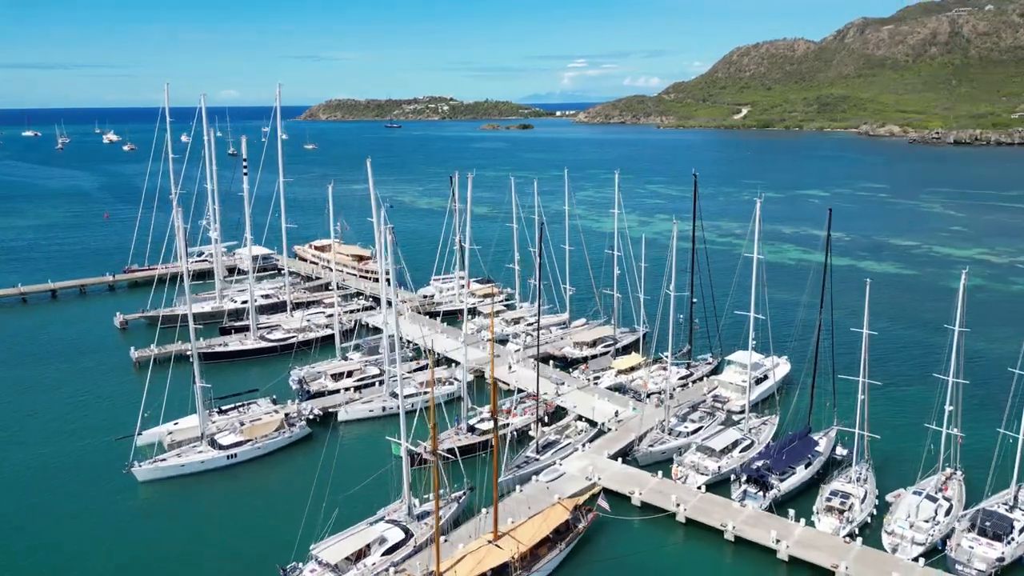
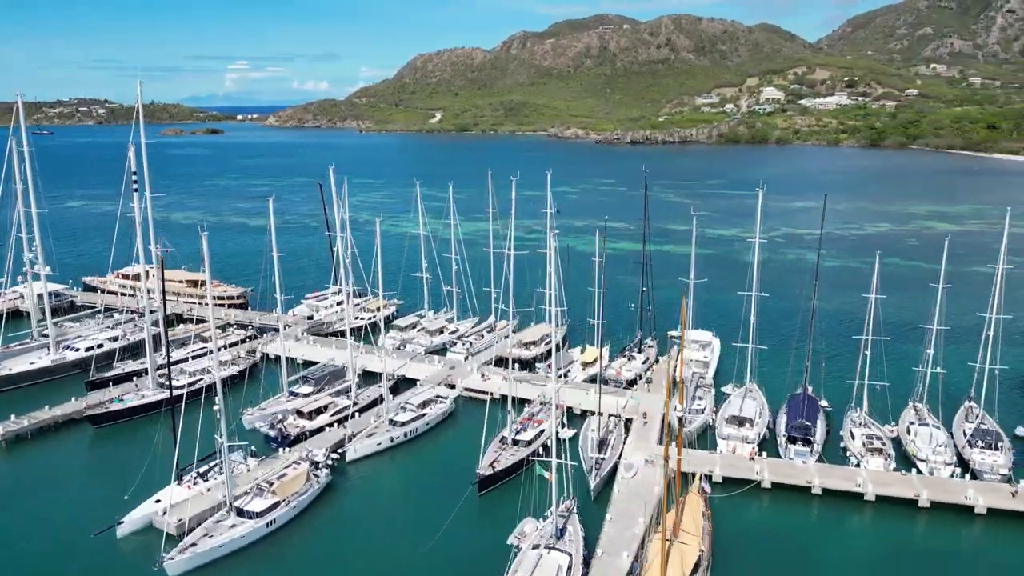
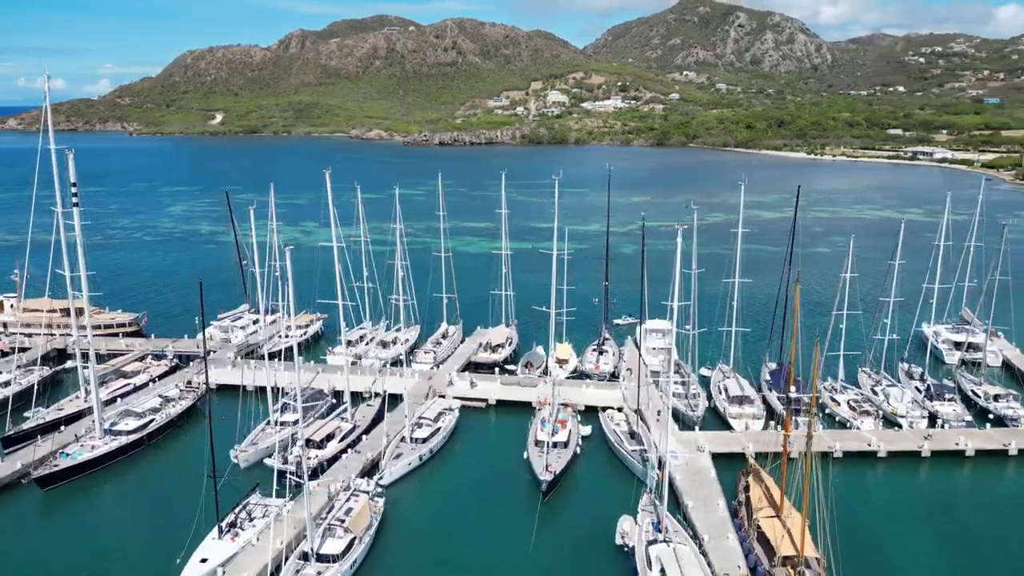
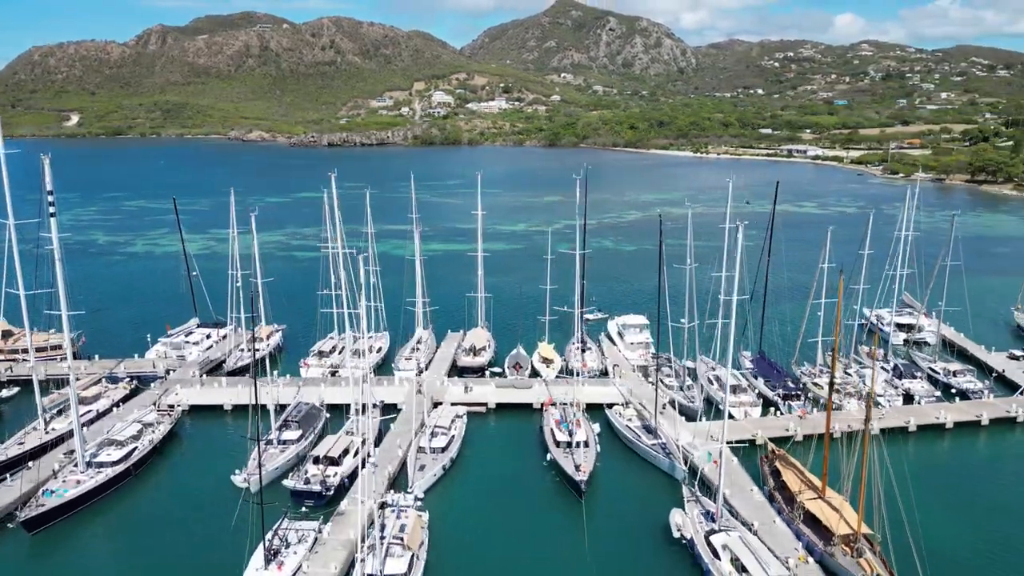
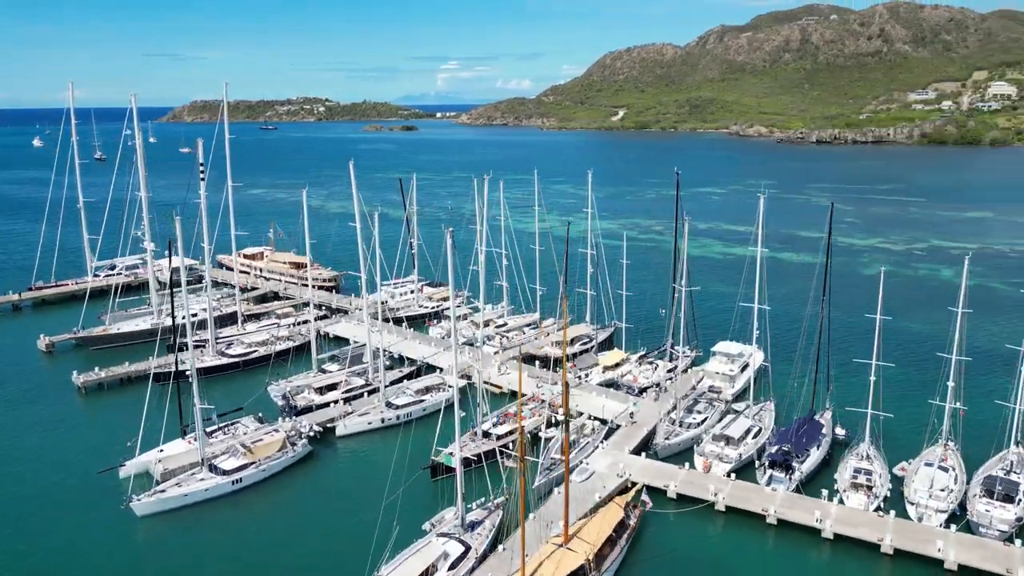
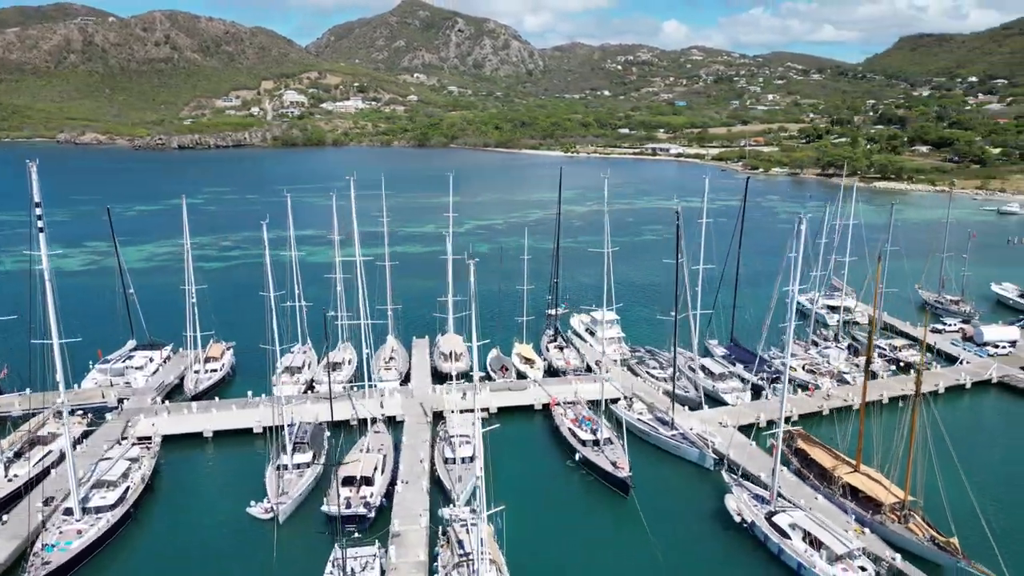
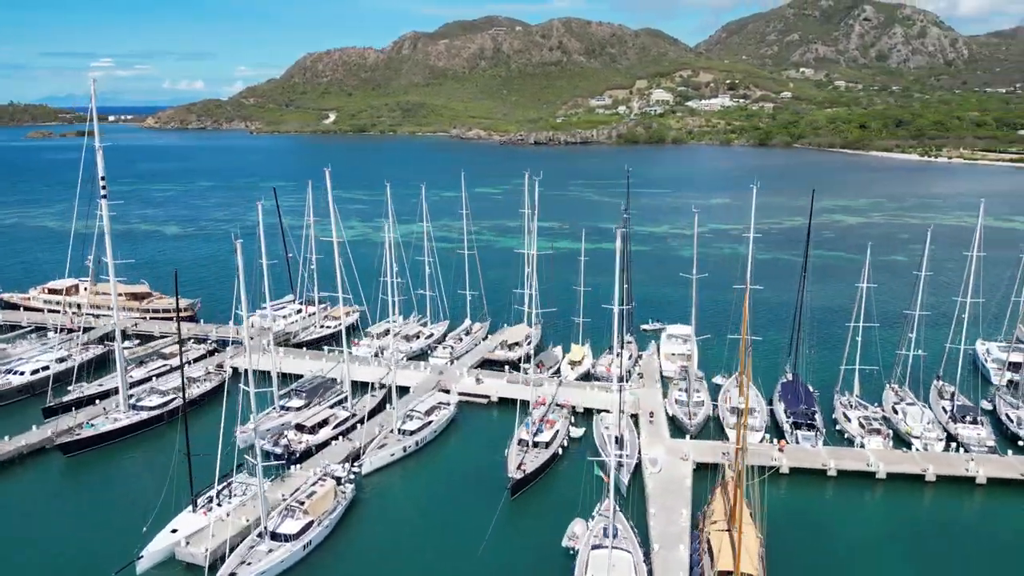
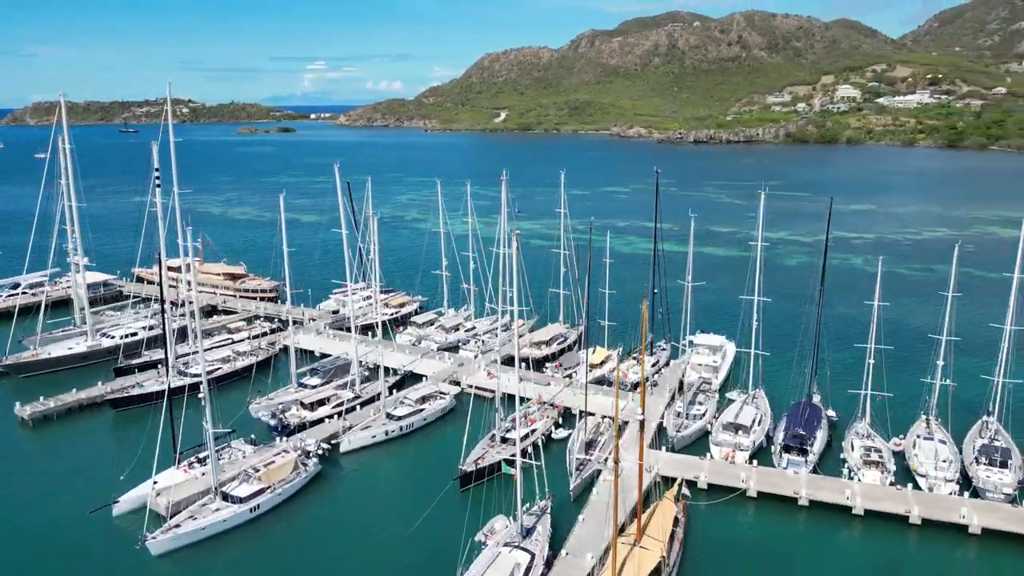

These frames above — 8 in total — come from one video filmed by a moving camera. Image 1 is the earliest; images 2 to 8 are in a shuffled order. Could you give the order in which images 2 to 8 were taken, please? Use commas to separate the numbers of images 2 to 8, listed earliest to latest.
5, 8, 2, 7, 3, 4, 6
